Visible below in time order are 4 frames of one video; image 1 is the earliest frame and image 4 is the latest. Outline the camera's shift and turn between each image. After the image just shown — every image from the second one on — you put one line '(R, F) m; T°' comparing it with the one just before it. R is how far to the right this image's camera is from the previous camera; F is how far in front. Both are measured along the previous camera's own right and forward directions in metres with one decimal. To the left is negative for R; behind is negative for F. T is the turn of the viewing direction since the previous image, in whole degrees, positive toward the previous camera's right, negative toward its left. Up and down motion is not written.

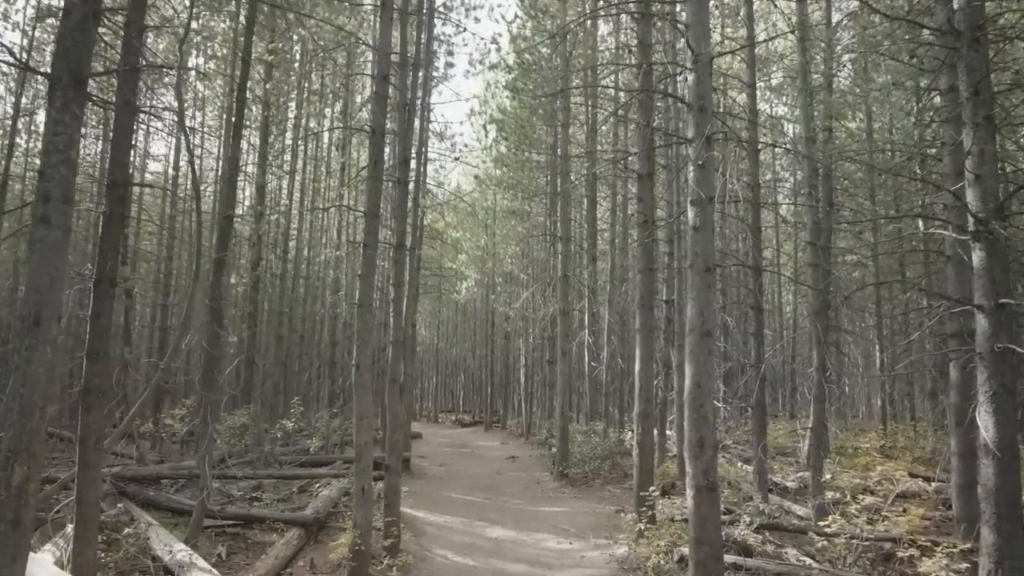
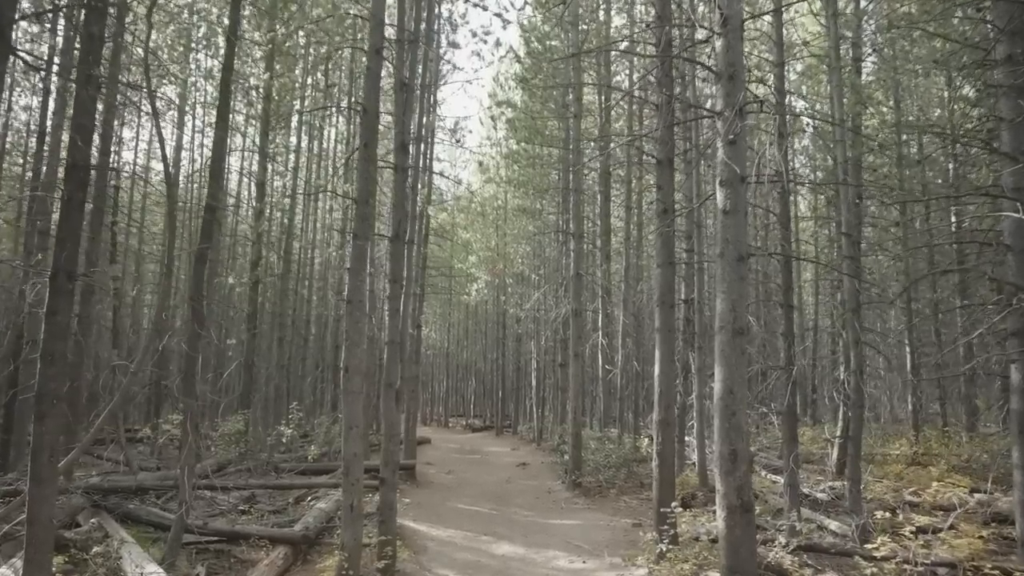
(+0.1, +0.6) m; -1°
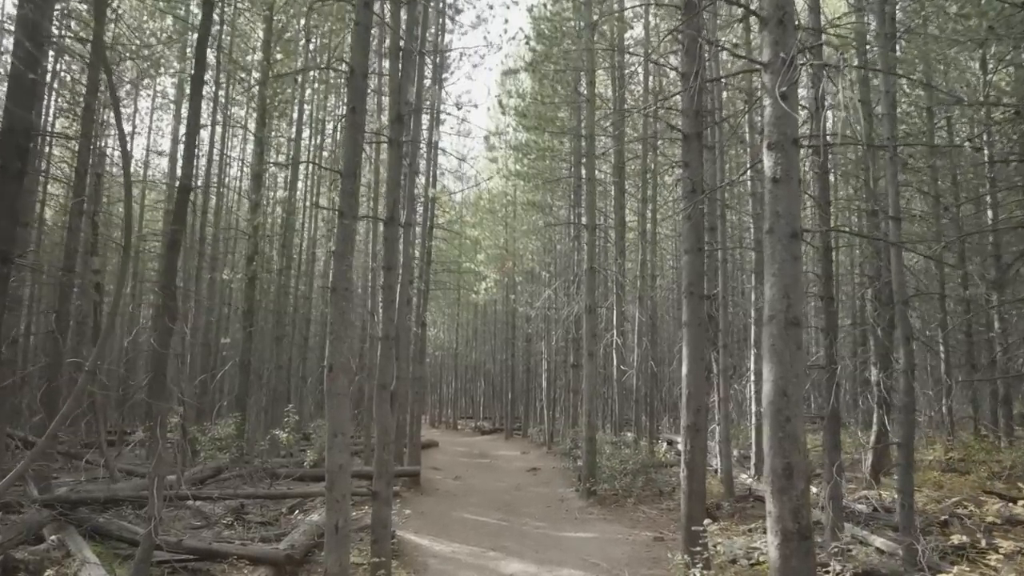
(0.0, +0.8) m; -1°
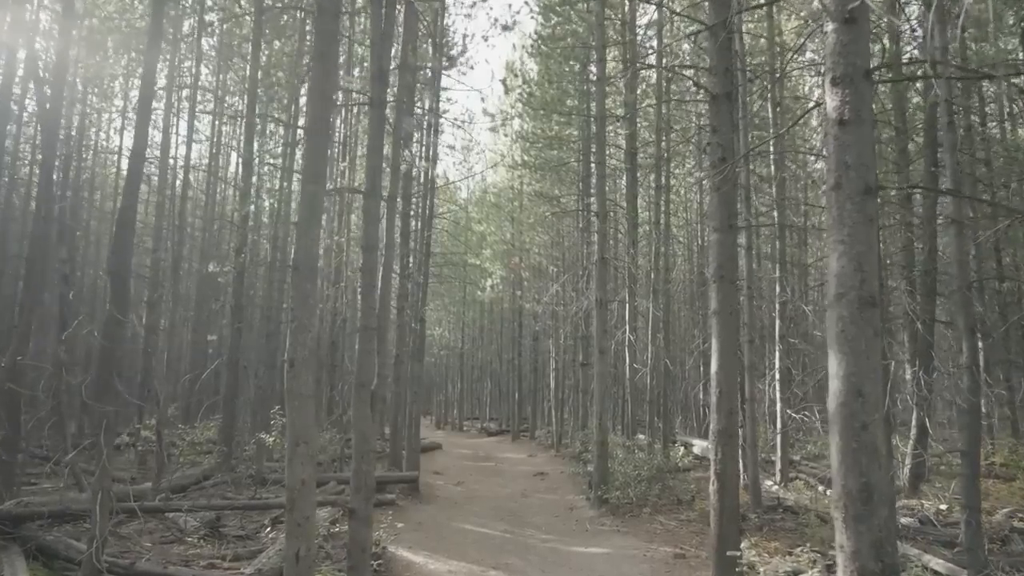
(+0.1, +0.9) m; -1°
